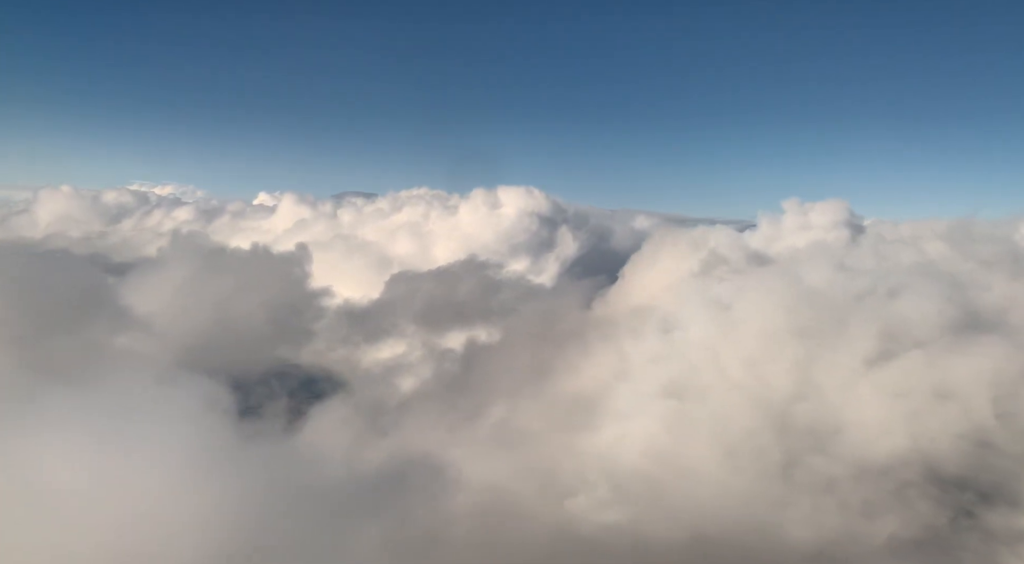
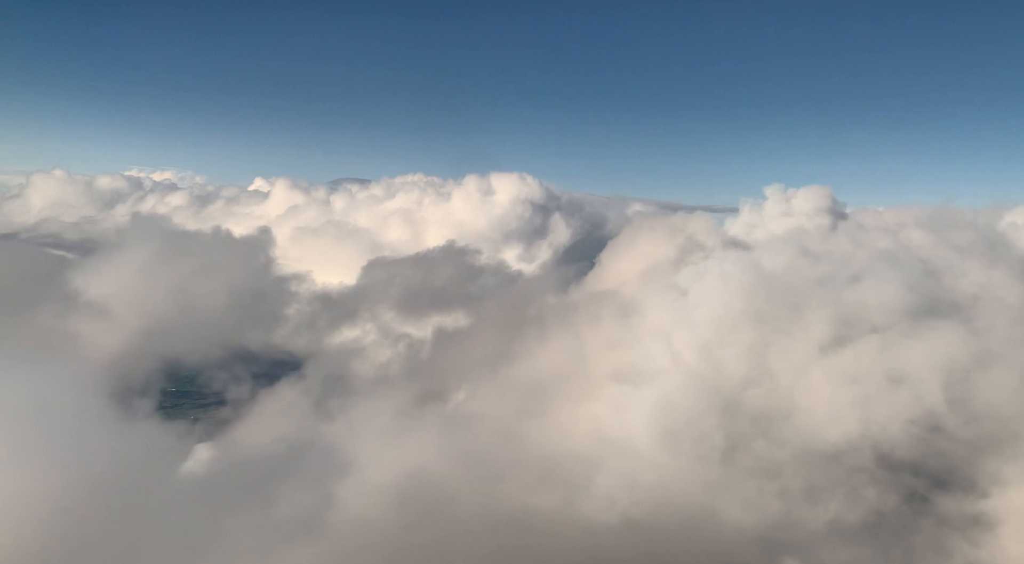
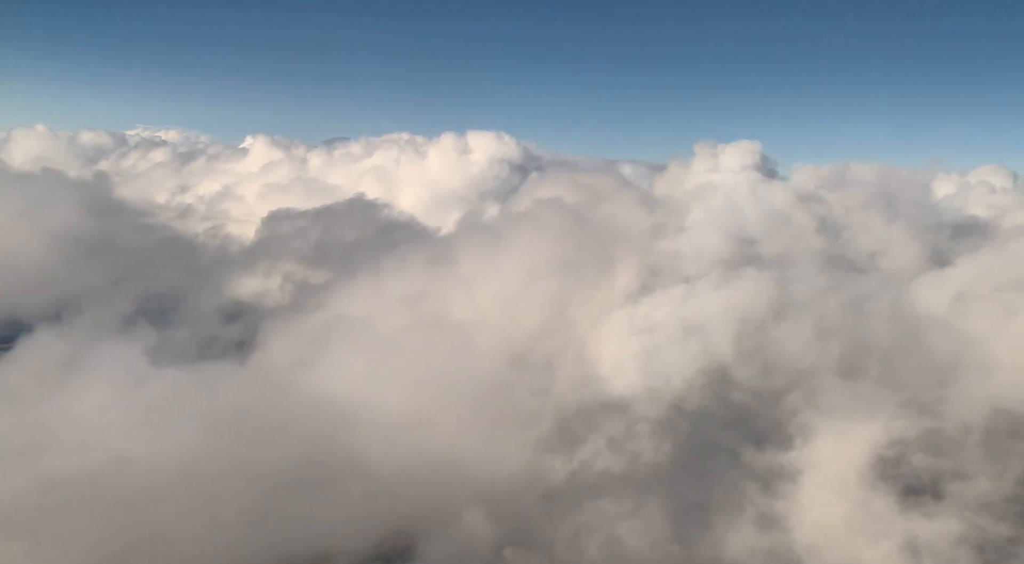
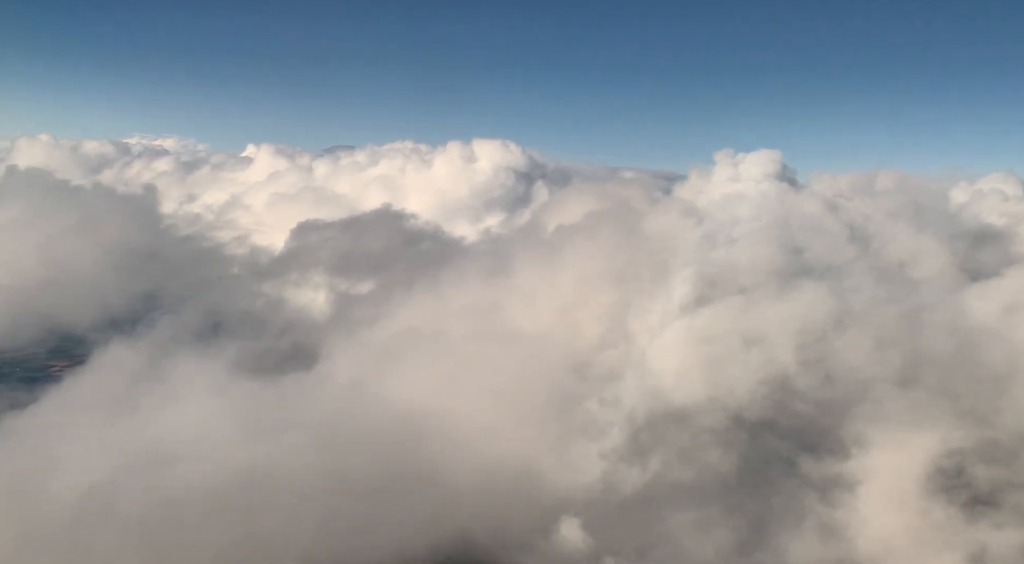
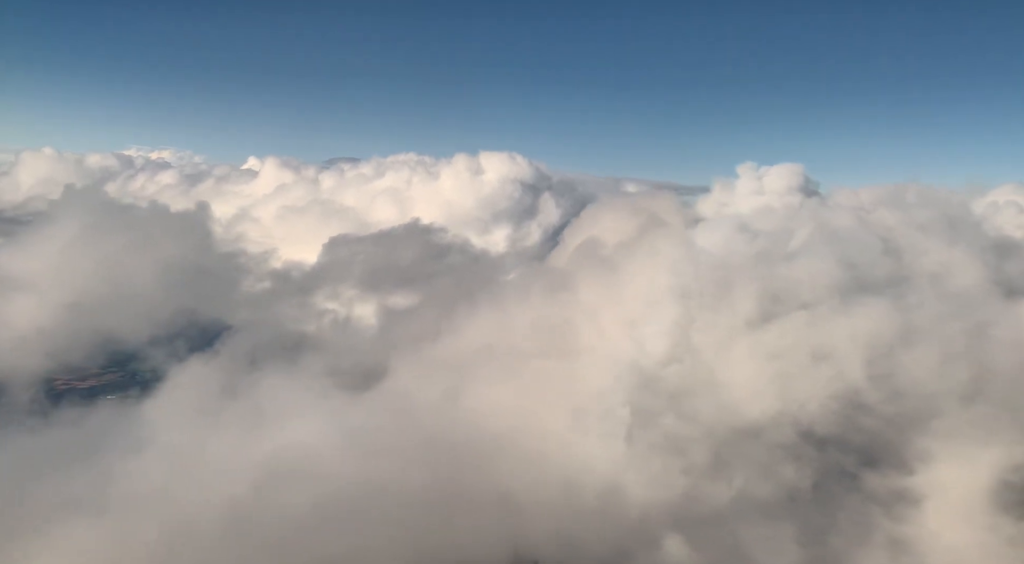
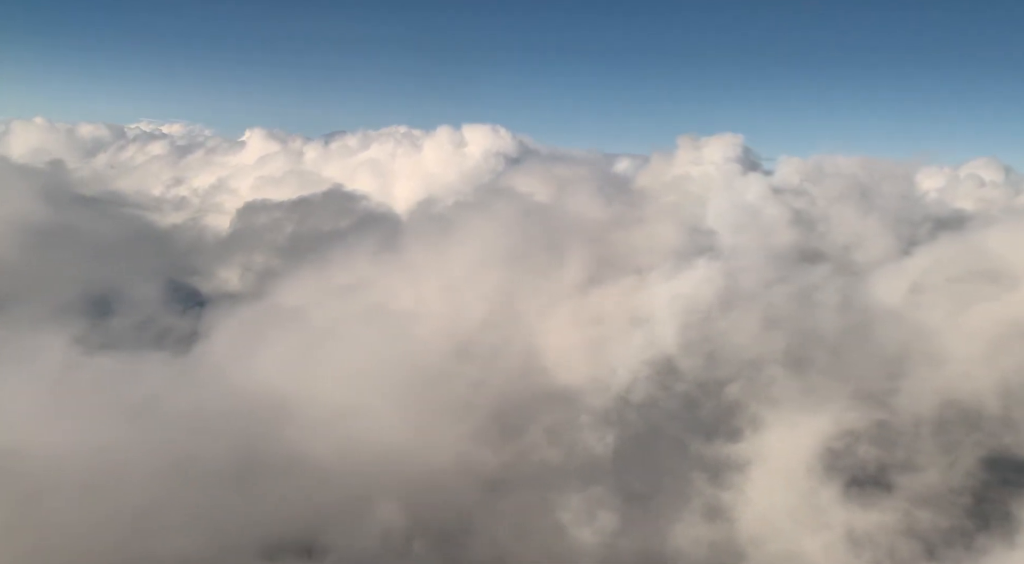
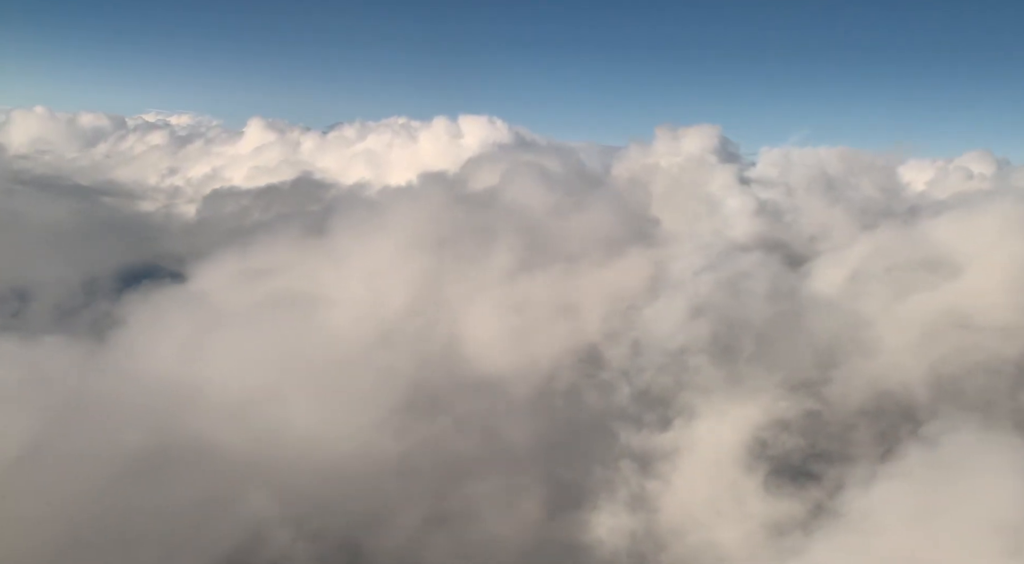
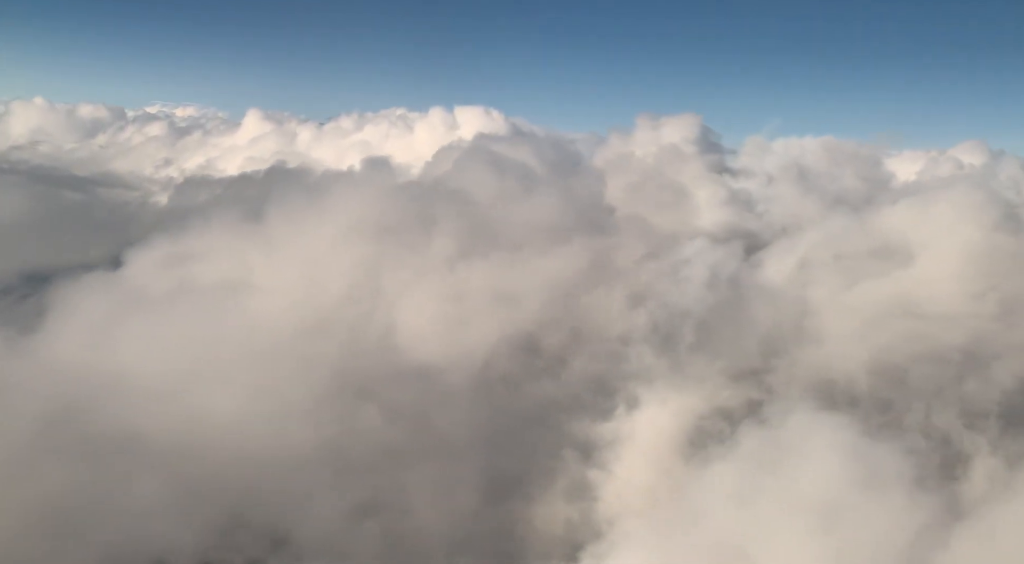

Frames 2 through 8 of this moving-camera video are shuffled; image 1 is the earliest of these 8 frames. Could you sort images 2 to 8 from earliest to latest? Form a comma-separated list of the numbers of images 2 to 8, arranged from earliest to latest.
2, 5, 4, 3, 6, 7, 8
